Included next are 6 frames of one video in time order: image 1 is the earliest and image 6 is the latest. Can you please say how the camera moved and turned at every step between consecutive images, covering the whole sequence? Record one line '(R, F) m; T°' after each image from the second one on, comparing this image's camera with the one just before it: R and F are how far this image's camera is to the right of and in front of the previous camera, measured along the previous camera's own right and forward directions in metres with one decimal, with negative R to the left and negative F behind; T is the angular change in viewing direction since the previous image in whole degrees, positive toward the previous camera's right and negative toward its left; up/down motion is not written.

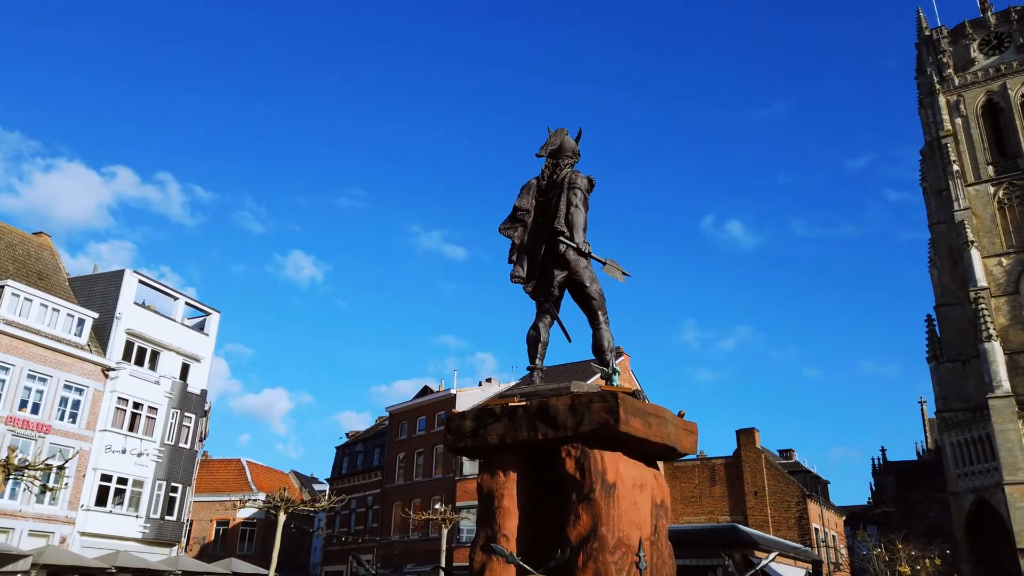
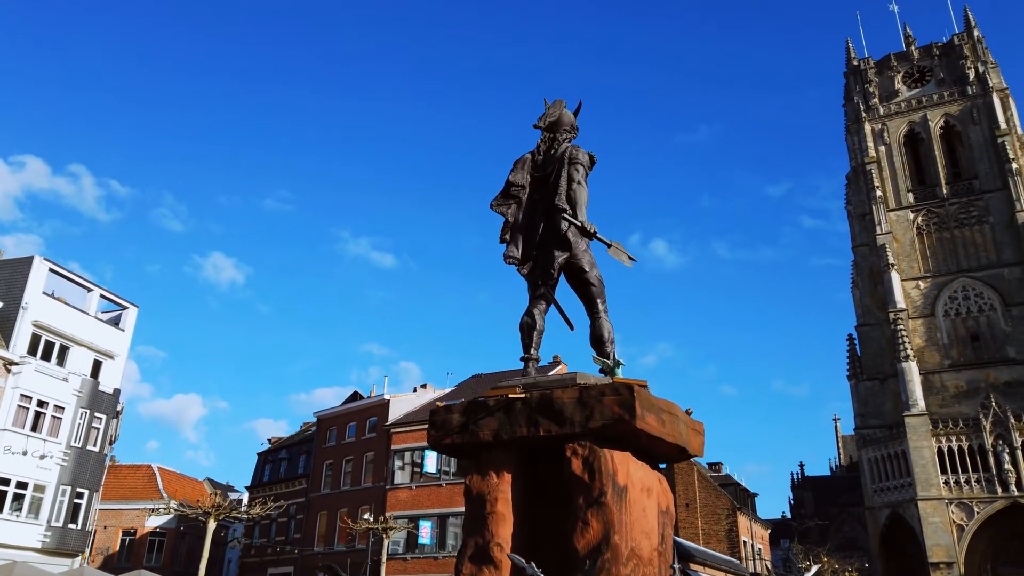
(-0.5, +0.7) m; +6°
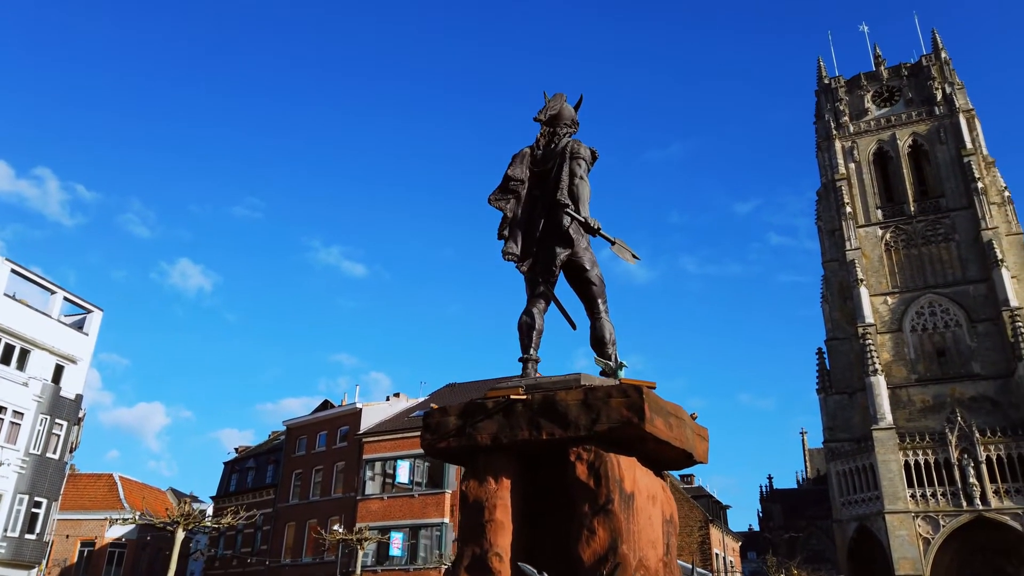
(-0.2, +0.3) m; +2°
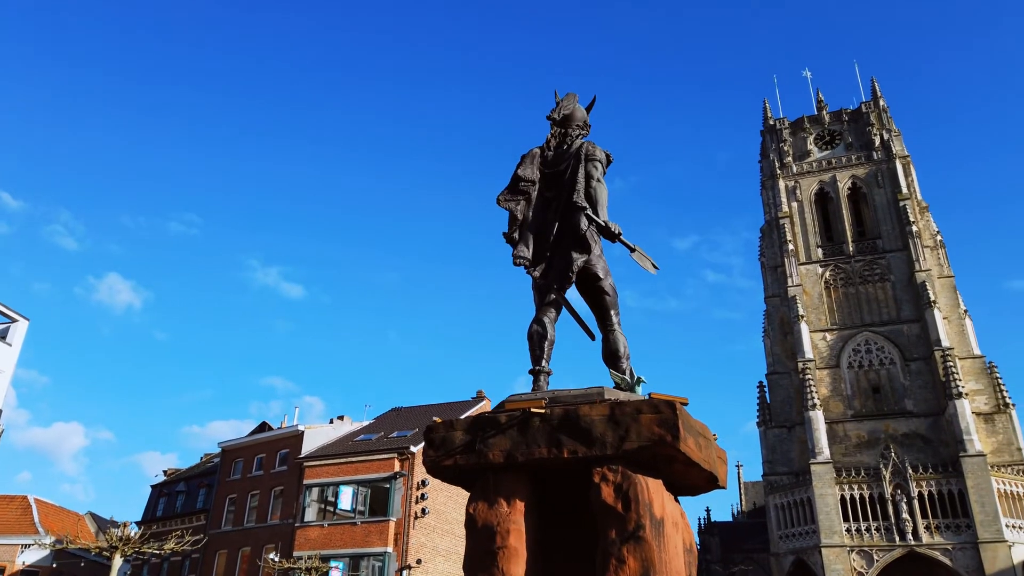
(-0.5, +0.5) m; +5°
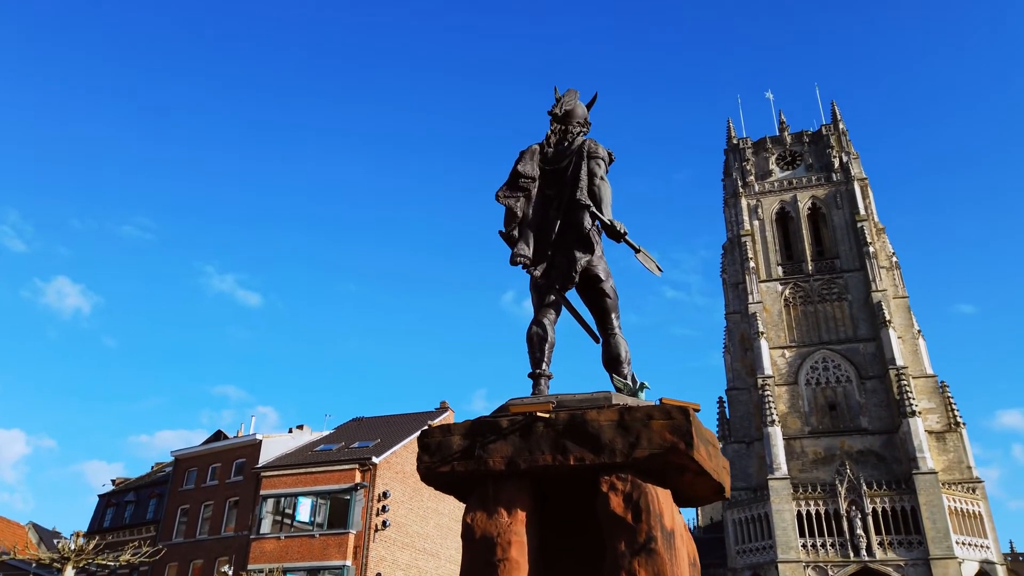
(-0.3, +0.2) m; +3°
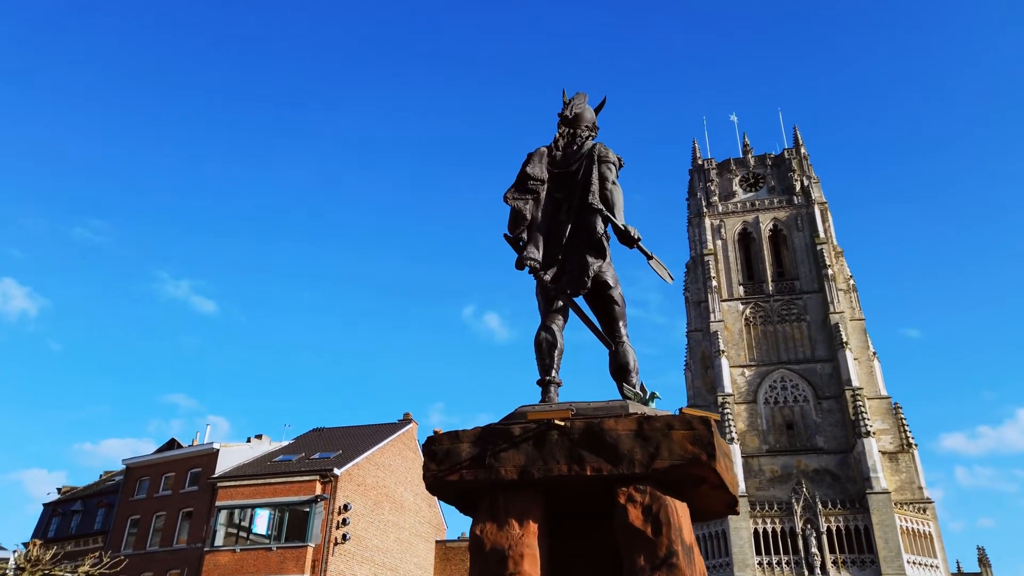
(-0.3, +0.2) m; +3°
